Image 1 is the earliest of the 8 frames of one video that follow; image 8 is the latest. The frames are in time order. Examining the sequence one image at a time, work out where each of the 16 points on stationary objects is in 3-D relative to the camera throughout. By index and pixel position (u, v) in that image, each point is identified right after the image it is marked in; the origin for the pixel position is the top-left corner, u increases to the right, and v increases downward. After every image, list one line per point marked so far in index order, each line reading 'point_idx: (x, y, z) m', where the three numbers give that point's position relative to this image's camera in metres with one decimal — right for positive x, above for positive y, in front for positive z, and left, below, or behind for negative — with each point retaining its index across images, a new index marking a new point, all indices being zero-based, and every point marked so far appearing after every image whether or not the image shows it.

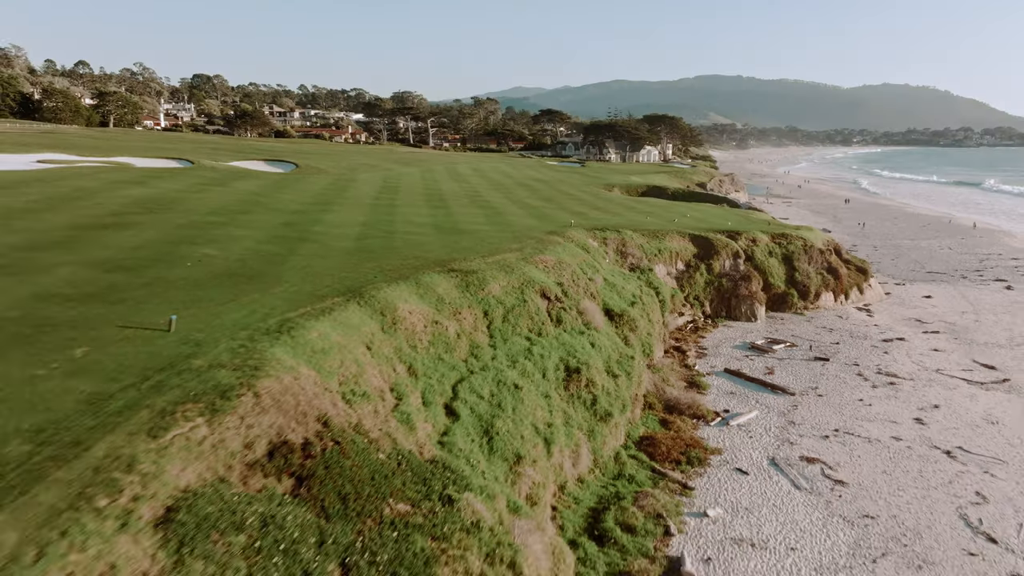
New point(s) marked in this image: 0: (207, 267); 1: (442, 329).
0: (-8.5, +0.6, +15.4) m
1: (-1.9, -1.2, +15.2) m
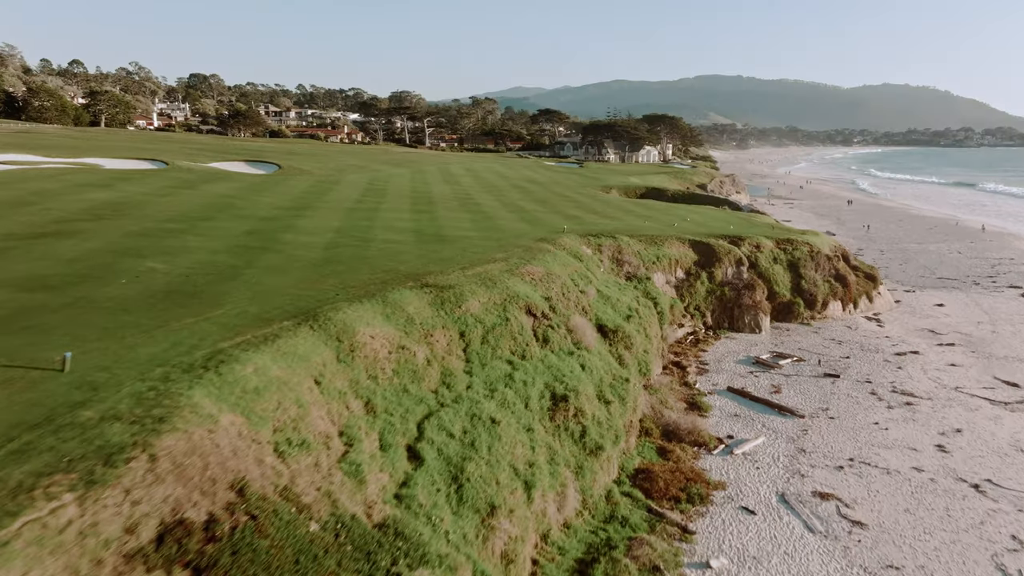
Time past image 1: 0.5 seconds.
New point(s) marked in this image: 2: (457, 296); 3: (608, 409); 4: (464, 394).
0: (-9.1, +0.1, +13.6) m
1: (-2.5, -1.6, +13.5) m
2: (-1.6, -0.2, +16.1) m
3: (+2.9, -3.6, +16.6) m
4: (-1.2, -2.6, +13.6) m
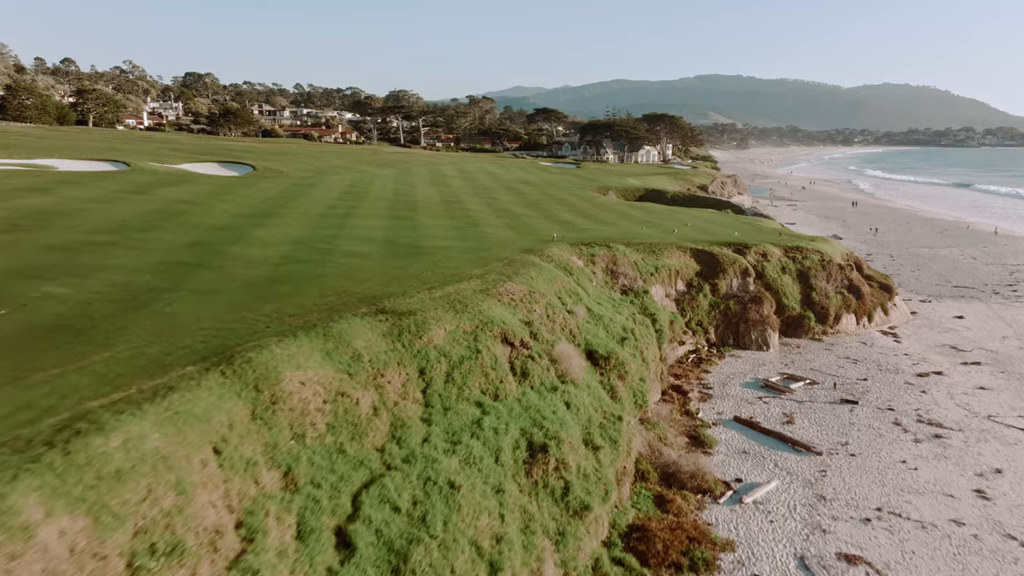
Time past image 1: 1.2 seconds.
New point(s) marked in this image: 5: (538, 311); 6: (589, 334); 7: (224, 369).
0: (-9.8, -0.6, +11.1) m
1: (-3.2, -2.3, +11.0) m
2: (-2.3, -0.9, +13.6) m
3: (+2.2, -4.3, +14.1) m
4: (-1.9, -3.3, +11.2) m
5: (+0.8, -0.7, +17.0) m
6: (+2.5, -1.5, +18.2) m
7: (-5.2, -1.5, +10.0) m
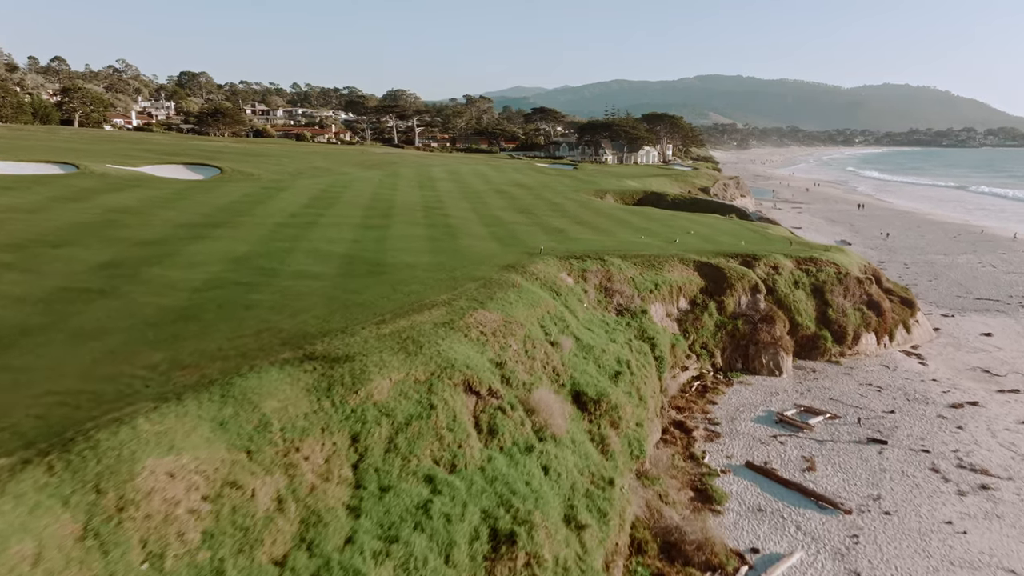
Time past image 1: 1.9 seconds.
0: (-10.5, -1.4, +8.3) m
1: (-3.9, -3.1, +8.2) m
2: (-3.1, -1.7, +10.8) m
3: (+1.4, -5.1, +11.3) m
4: (-2.6, -4.1, +8.3) m
5: (0.0, -1.5, +14.1) m
6: (+1.8, -2.3, +15.3) m
7: (-6.0, -2.3, +7.2) m
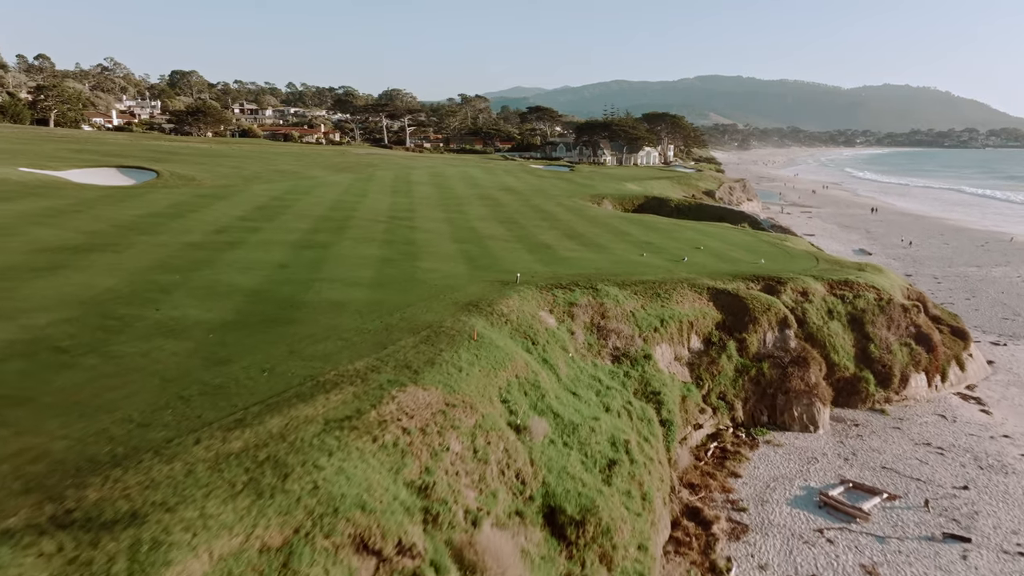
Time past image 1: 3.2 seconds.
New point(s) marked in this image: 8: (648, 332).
0: (-11.6, -2.6, +3.5) m
1: (-5.0, -4.3, +3.4) m
2: (-4.1, -2.9, +6.0) m
3: (+0.4, -6.3, +6.6) m
4: (-3.7, -5.3, +3.6) m
5: (-1.0, -2.7, +9.4) m
6: (+0.7, -3.6, +10.6) m
7: (-7.0, -3.5, +2.4) m
8: (+4.4, -1.5, +18.0) m
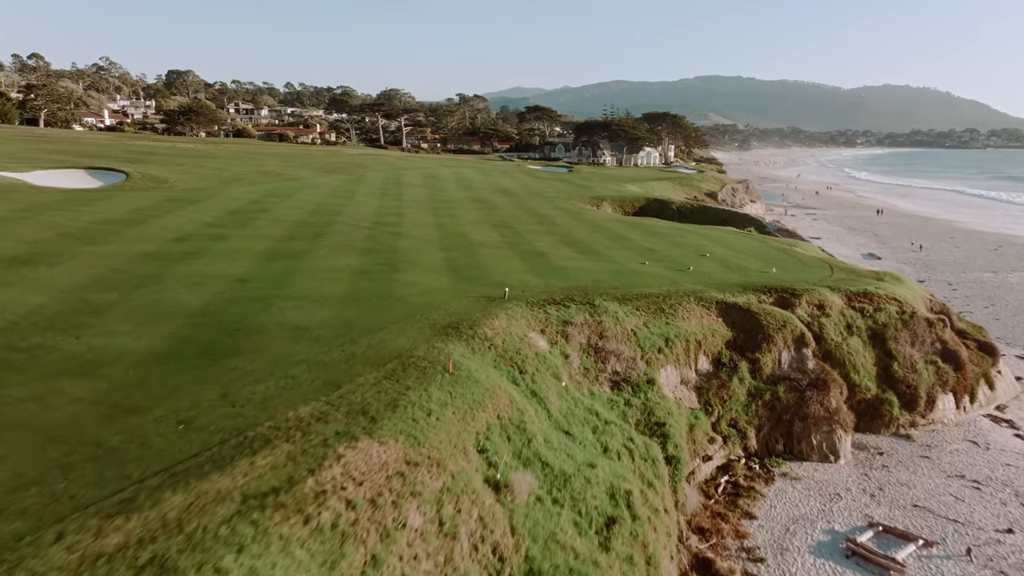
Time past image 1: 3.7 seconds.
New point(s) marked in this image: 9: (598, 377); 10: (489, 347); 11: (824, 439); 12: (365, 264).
0: (-11.9, -3.1, +1.6) m
1: (-5.3, -4.8, +1.5) m
2: (-4.5, -3.4, +4.2) m
3: (0.0, -6.8, +4.7) m
4: (-4.0, -5.8, +1.7) m
5: (-1.4, -3.2, +7.5) m
6: (+0.4, -4.1, +8.7) m
7: (-7.4, -4.0, +0.5) m
8: (+4.1, -1.9, +16.1) m
9: (+2.3, -2.4, +15.0) m
10: (-0.5, -1.4, +12.9) m
11: (+10.1, -4.8, +17.8) m
12: (-5.1, +0.8, +19.3) m
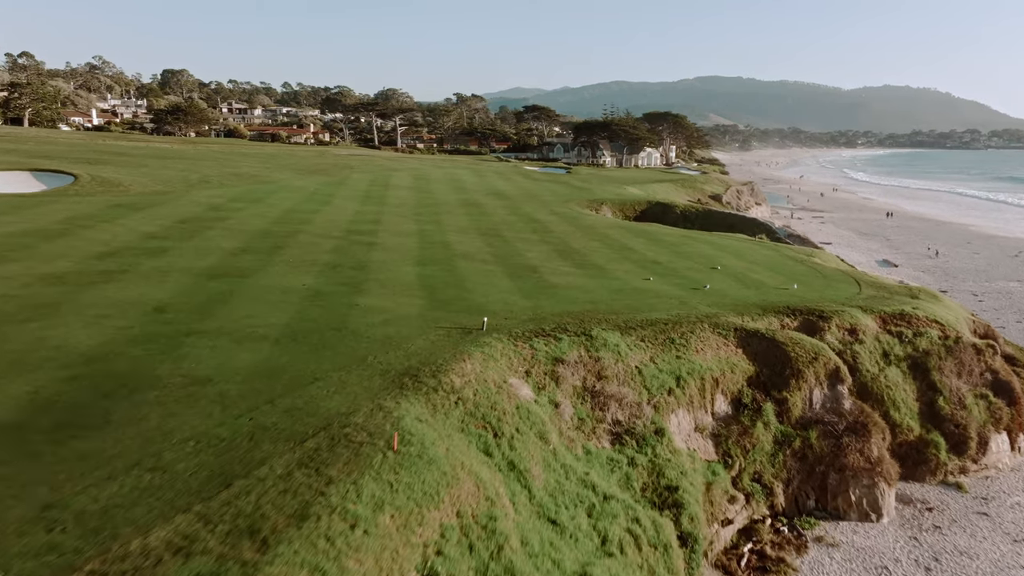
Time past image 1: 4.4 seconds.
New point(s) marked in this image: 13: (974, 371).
0: (-12.4, -3.8, -1.2) m
1: (-5.8, -5.5, -1.3) m
2: (-5.0, -4.1, +1.3) m
3: (-0.5, -7.5, +1.8) m
4: (-4.5, -6.5, -1.1) m
5: (-1.9, -3.9, +4.7) m
6: (-0.1, -4.8, +5.9) m
7: (-7.9, -4.7, -2.3) m
8: (+3.6, -2.7, +13.3) m
9: (+1.8, -3.2, +12.2) m
10: (-1.0, -2.1, +10.1) m
11: (+9.6, -5.6, +15.0) m
12: (-5.6, +0.1, +16.5) m
13: (+15.3, -2.8, +18.3) m
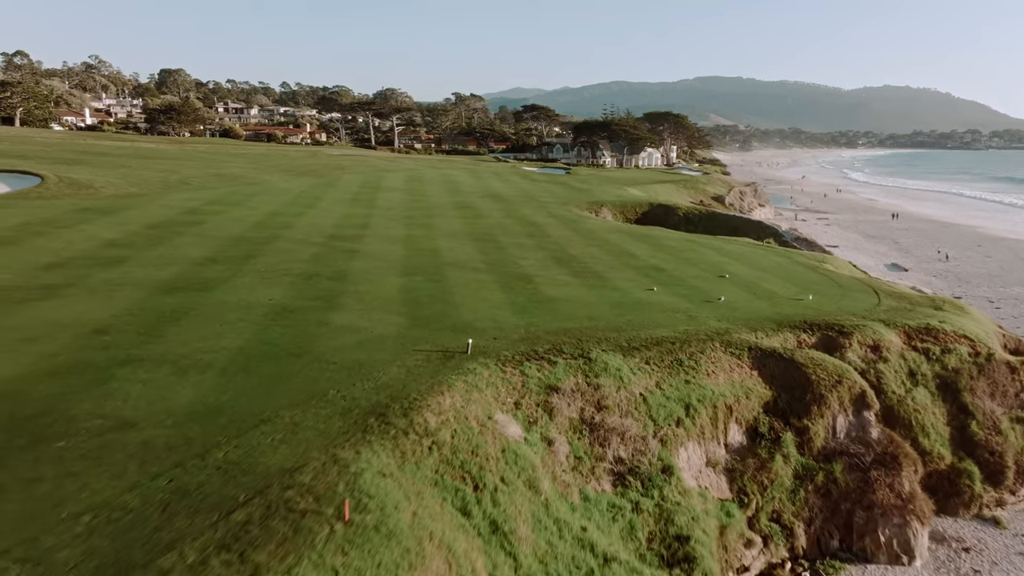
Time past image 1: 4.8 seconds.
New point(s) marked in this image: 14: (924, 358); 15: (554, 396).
0: (-12.7, -4.2, -2.7) m
1: (-6.1, -5.9, -2.9) m
2: (-5.2, -4.5, -0.2) m
3: (-0.7, -7.9, +0.3) m
4: (-4.8, -6.9, -2.7) m
5: (-2.1, -4.3, +3.1) m
6: (-0.4, -5.2, +4.3) m
7: (-8.1, -5.0, -3.8) m
8: (+3.3, -3.1, +11.8) m
9: (+1.6, -3.6, +10.6) m
10: (-1.3, -2.5, +8.5) m
11: (+9.3, -6.0, +13.4) m
12: (-5.9, -0.3, +14.9) m
13: (+15.1, -3.2, +16.7) m
14: (+12.4, -2.1, +16.4) m
15: (+0.8, -2.2, +11.1) m
